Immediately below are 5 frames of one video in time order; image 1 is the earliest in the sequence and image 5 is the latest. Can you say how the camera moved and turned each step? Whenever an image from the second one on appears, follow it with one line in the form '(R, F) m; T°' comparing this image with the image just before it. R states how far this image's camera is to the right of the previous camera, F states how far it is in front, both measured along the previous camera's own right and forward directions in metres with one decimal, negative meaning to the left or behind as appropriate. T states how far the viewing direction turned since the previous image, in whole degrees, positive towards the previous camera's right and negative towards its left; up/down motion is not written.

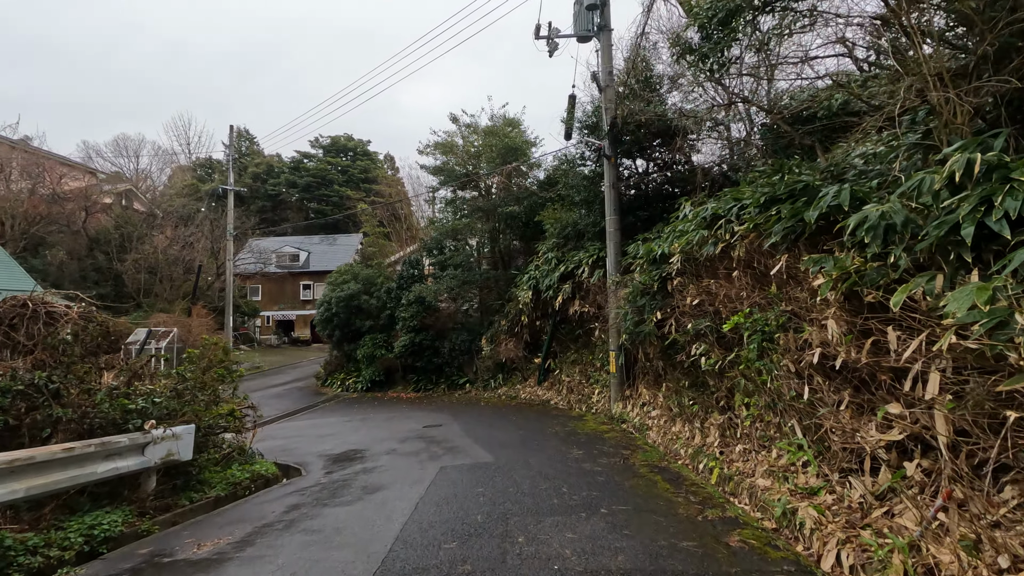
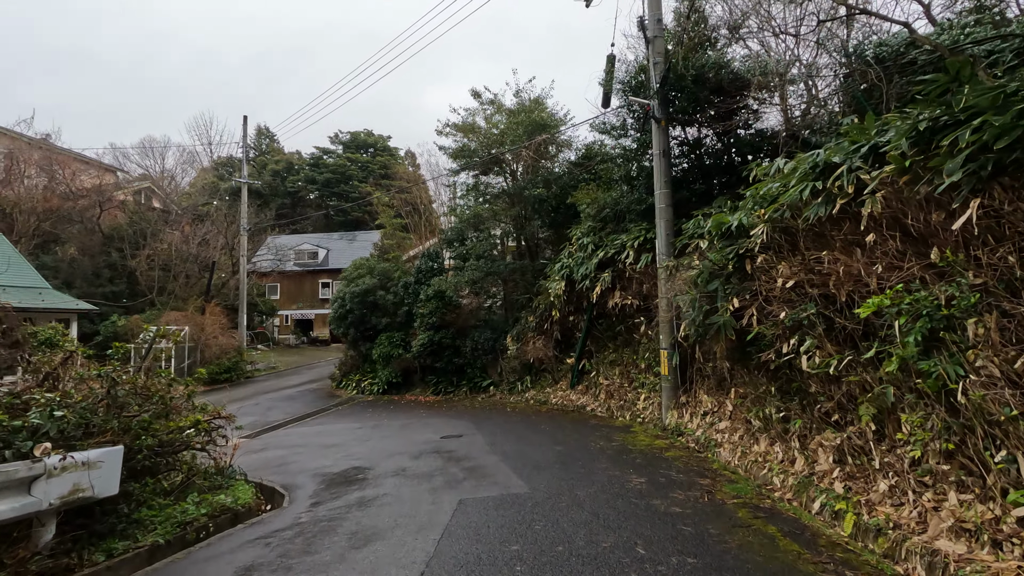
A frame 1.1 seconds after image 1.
(-0.1, +1.3) m; -2°
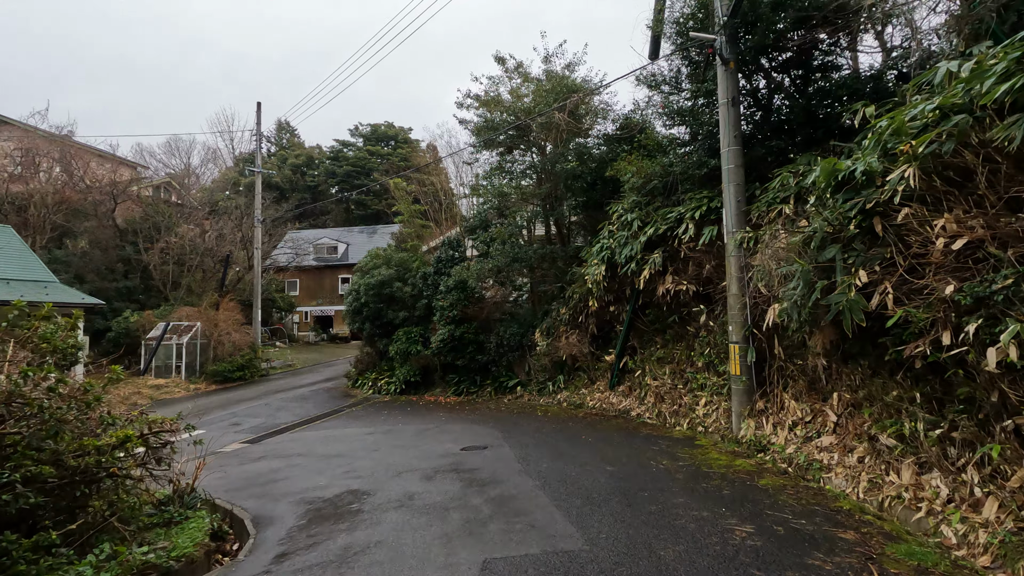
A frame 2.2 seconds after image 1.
(-0.1, +1.3) m; -2°
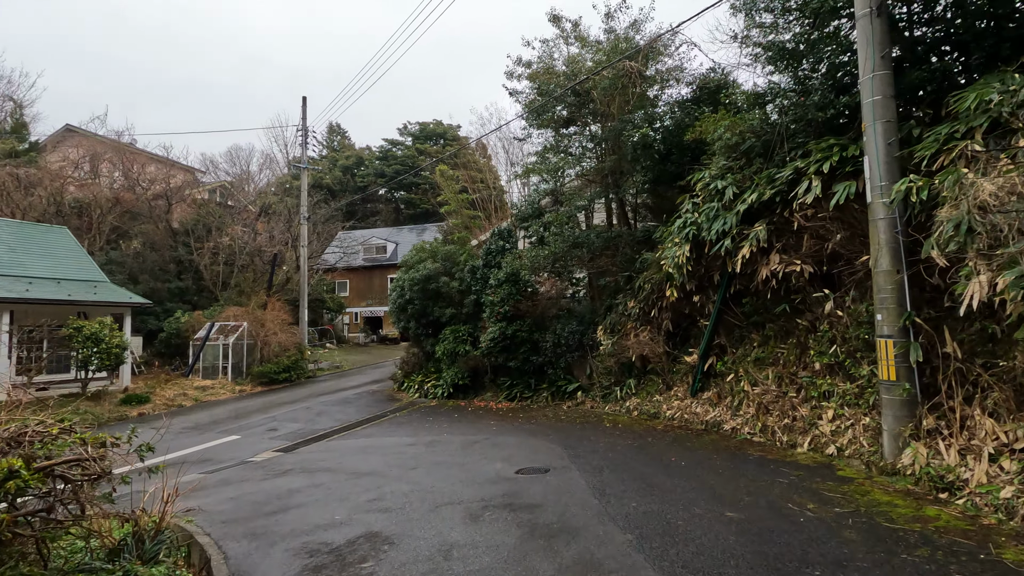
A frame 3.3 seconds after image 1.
(-0.2, +1.3) m; -5°
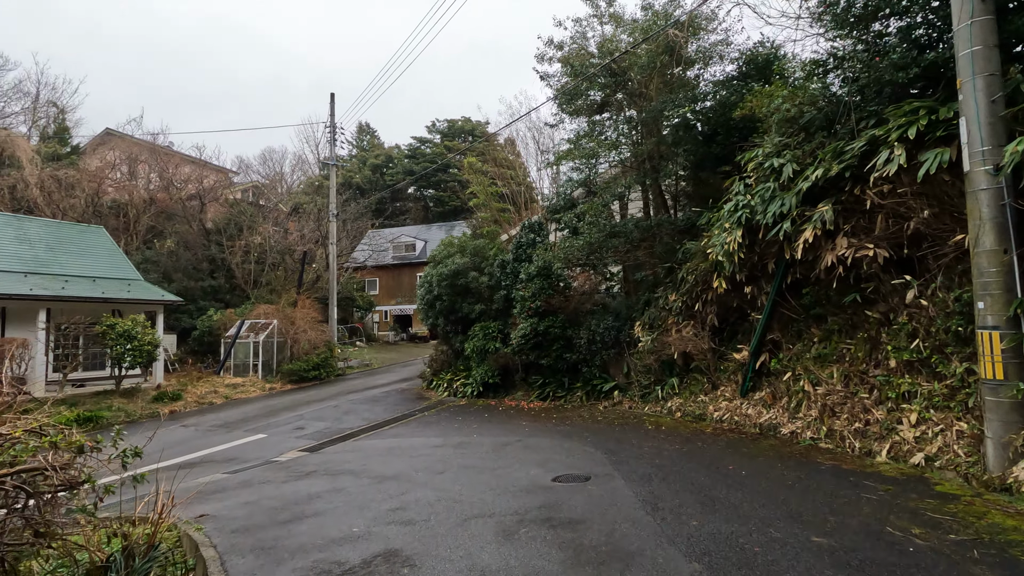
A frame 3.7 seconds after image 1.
(-0.1, +0.5) m; -3°
